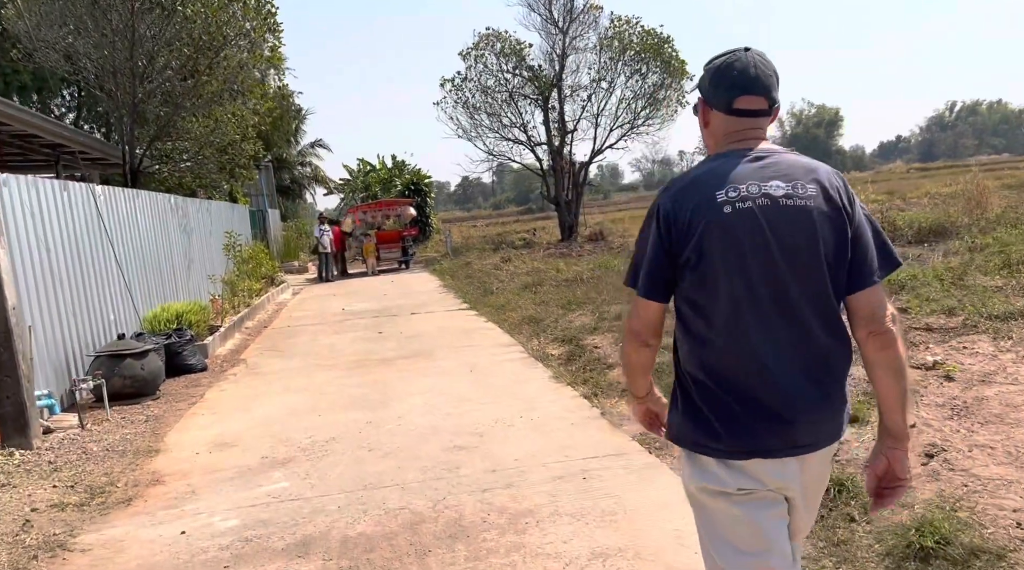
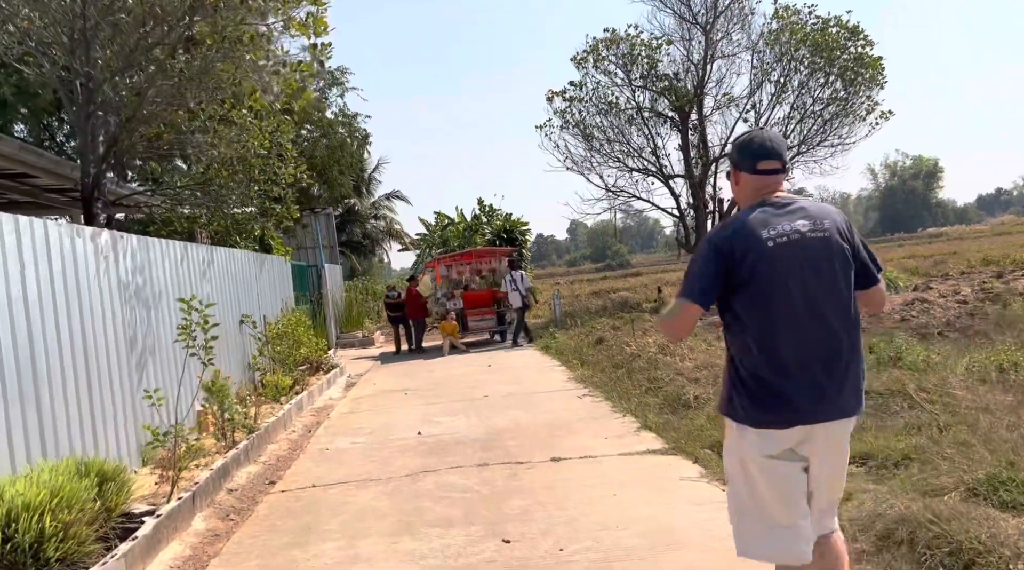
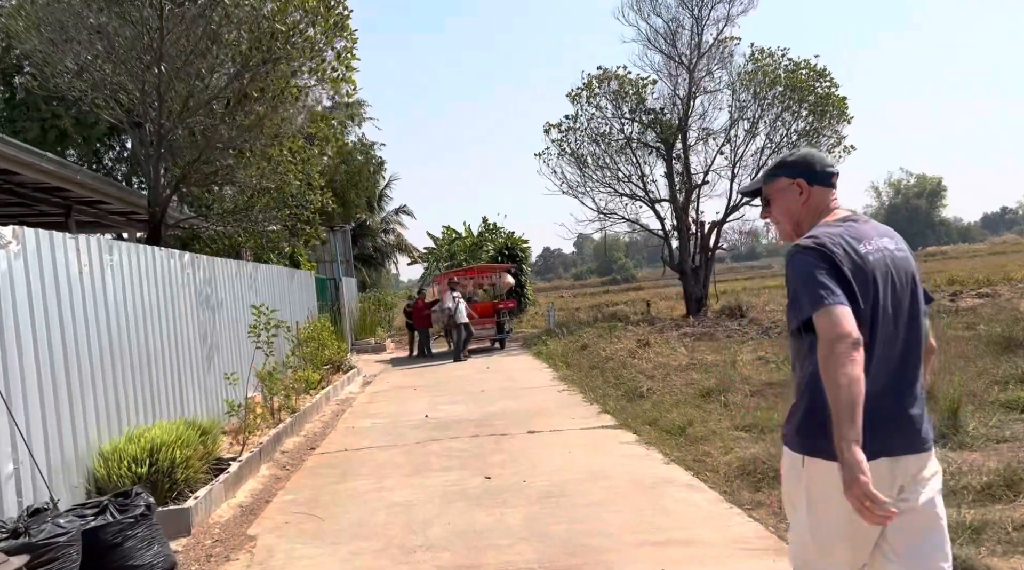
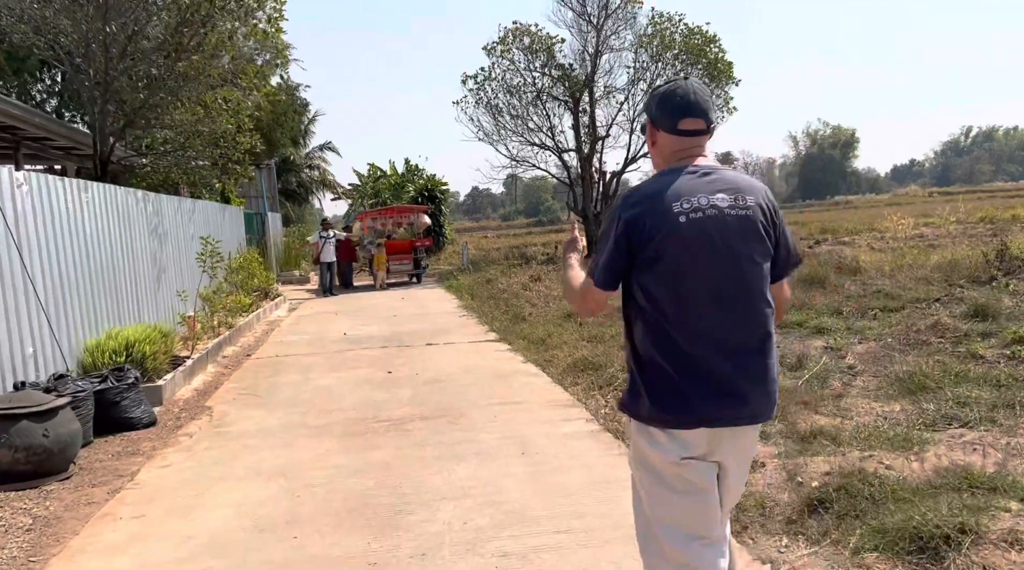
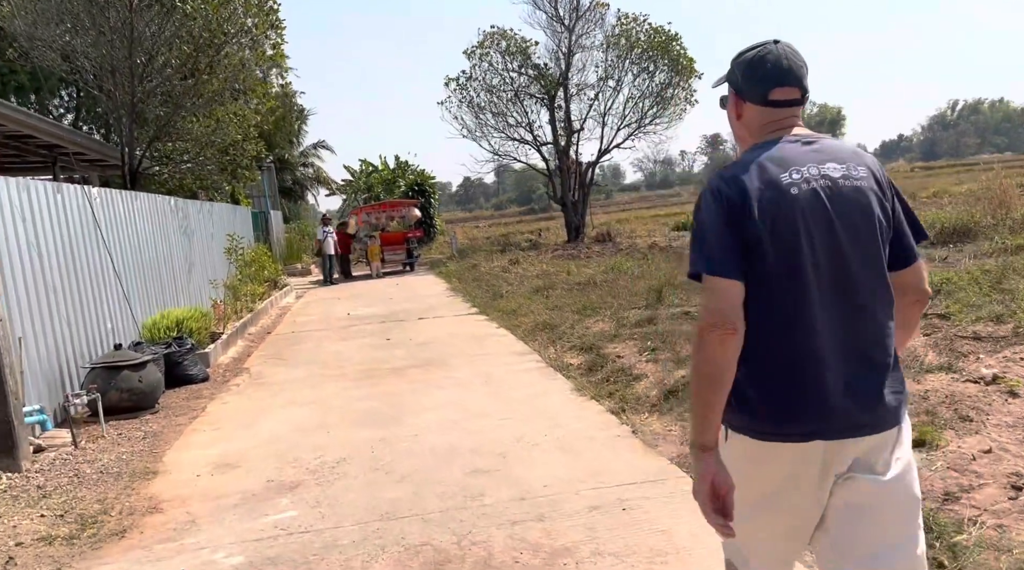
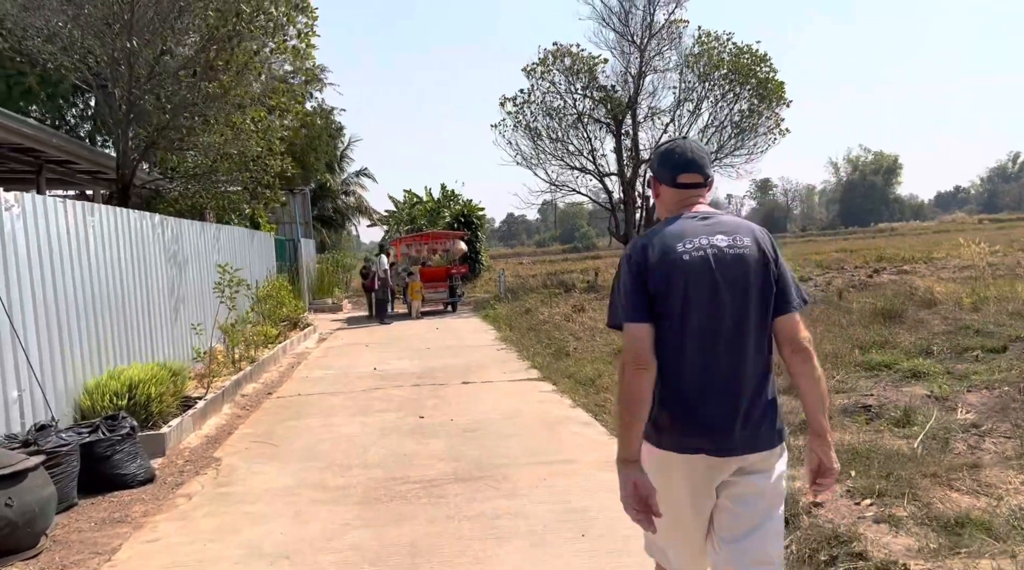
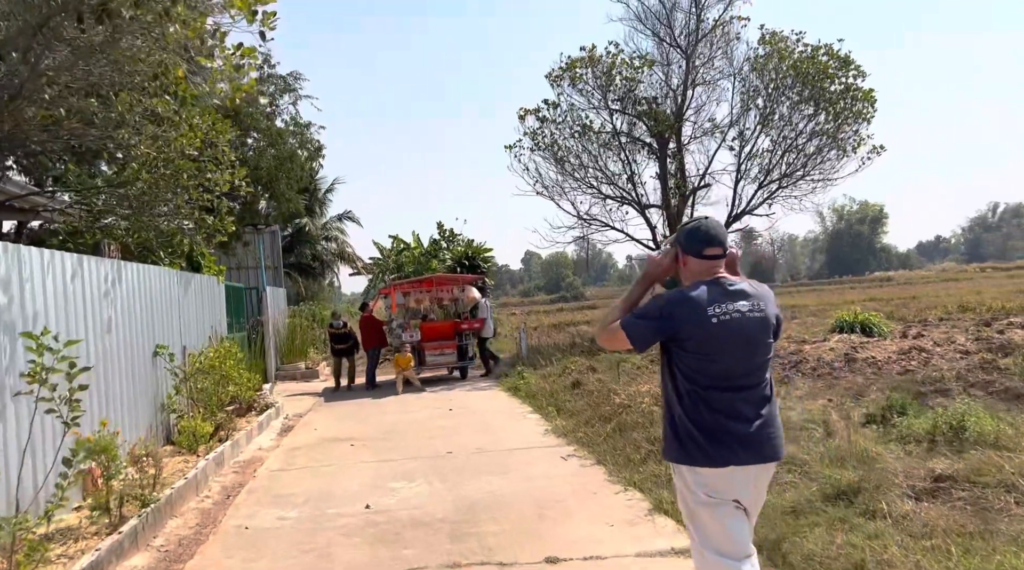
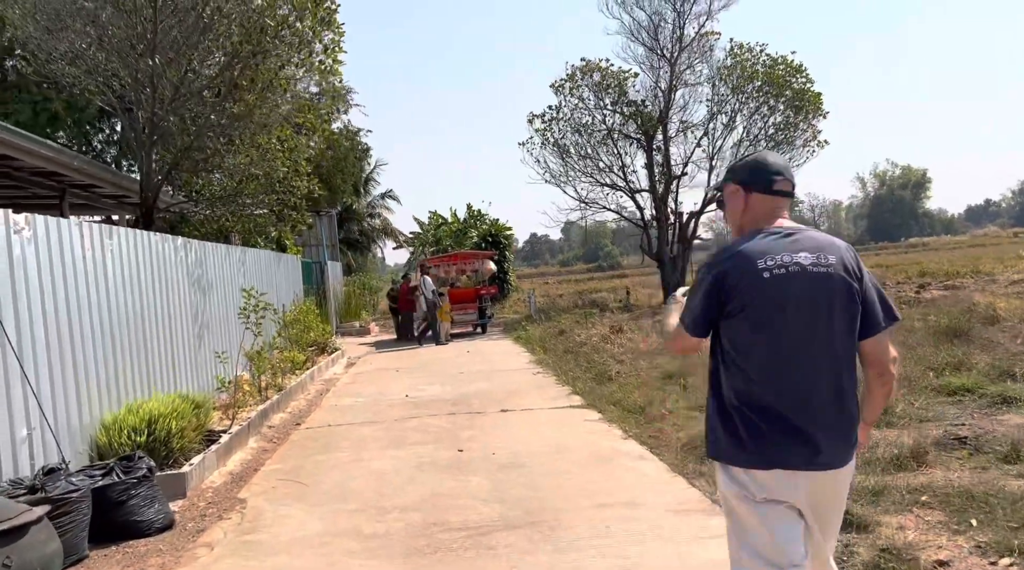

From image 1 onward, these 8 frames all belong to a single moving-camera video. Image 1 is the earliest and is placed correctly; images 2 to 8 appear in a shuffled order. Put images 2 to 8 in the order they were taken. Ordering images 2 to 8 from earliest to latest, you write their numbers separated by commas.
5, 4, 6, 8, 3, 2, 7
